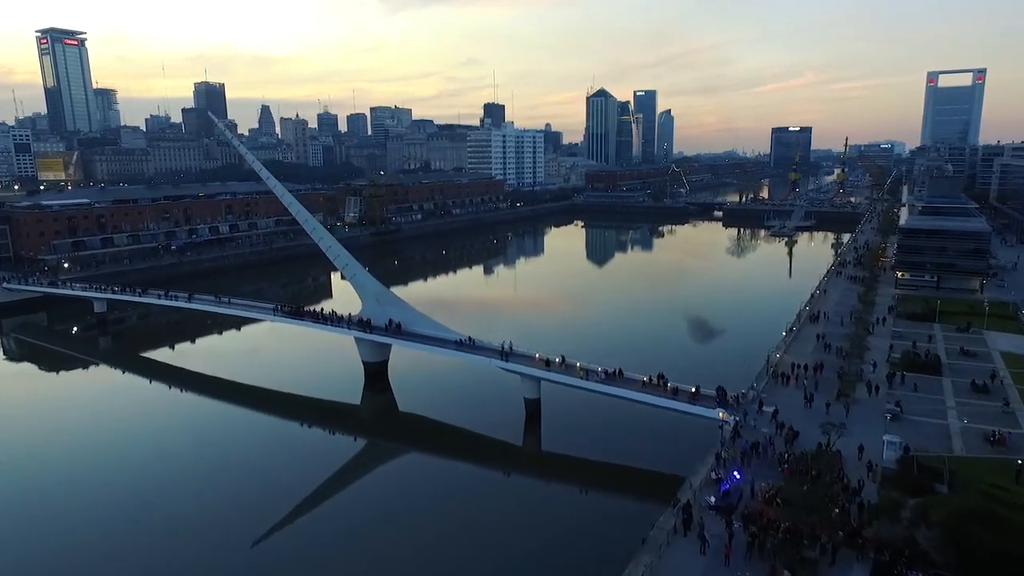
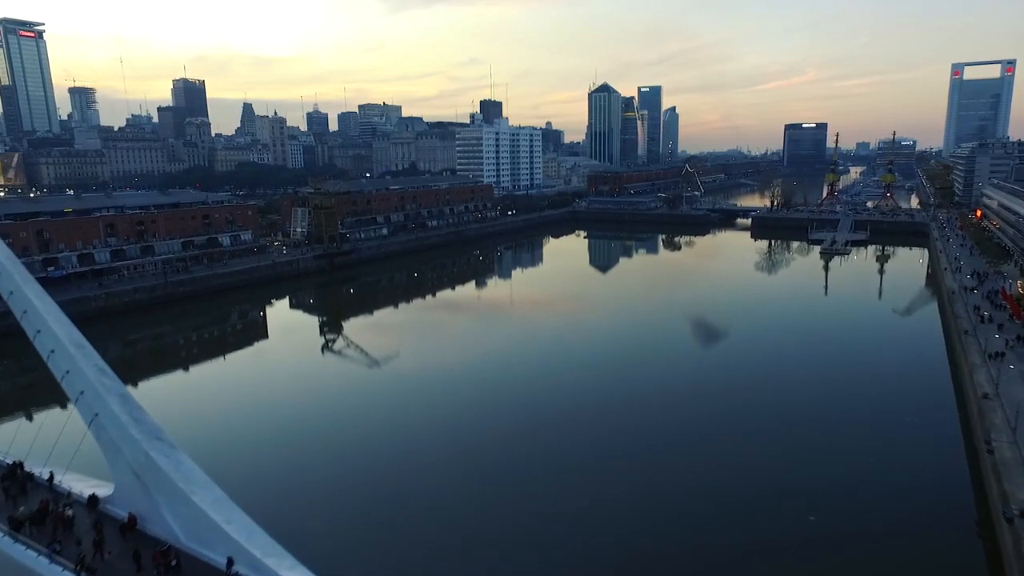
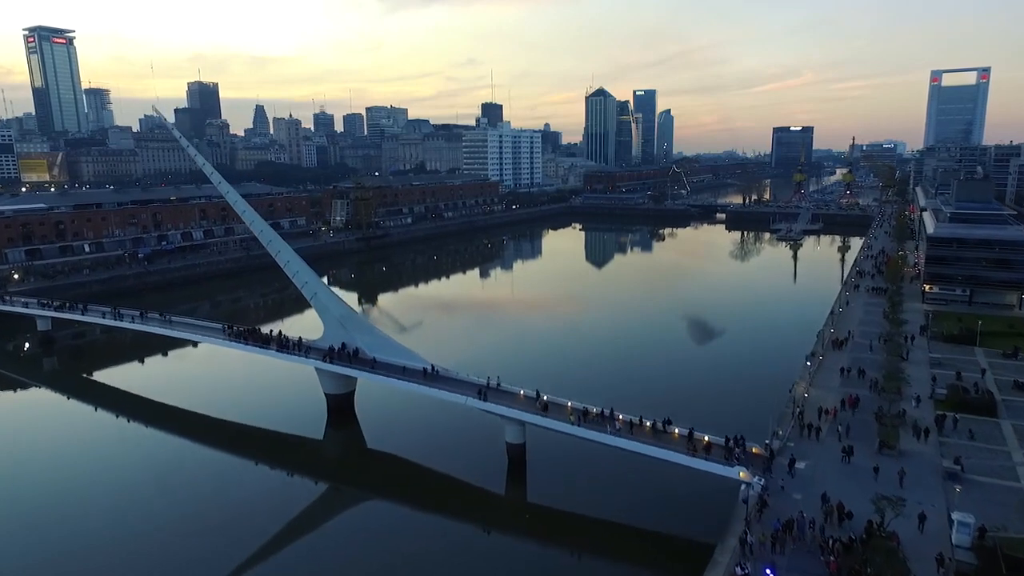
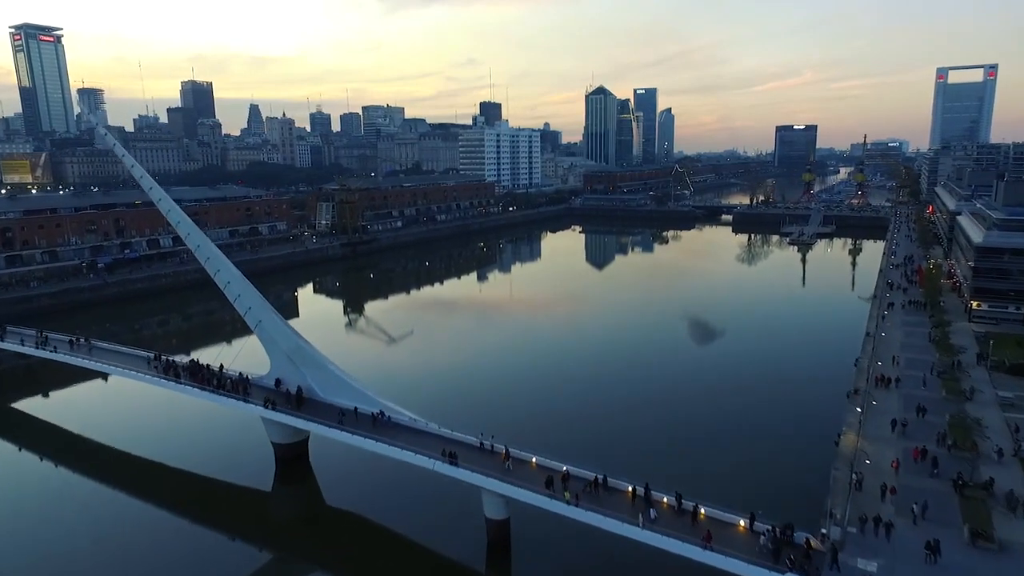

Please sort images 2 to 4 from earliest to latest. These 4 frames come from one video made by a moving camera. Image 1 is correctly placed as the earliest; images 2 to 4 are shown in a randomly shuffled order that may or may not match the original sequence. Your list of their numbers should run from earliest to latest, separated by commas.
3, 4, 2
